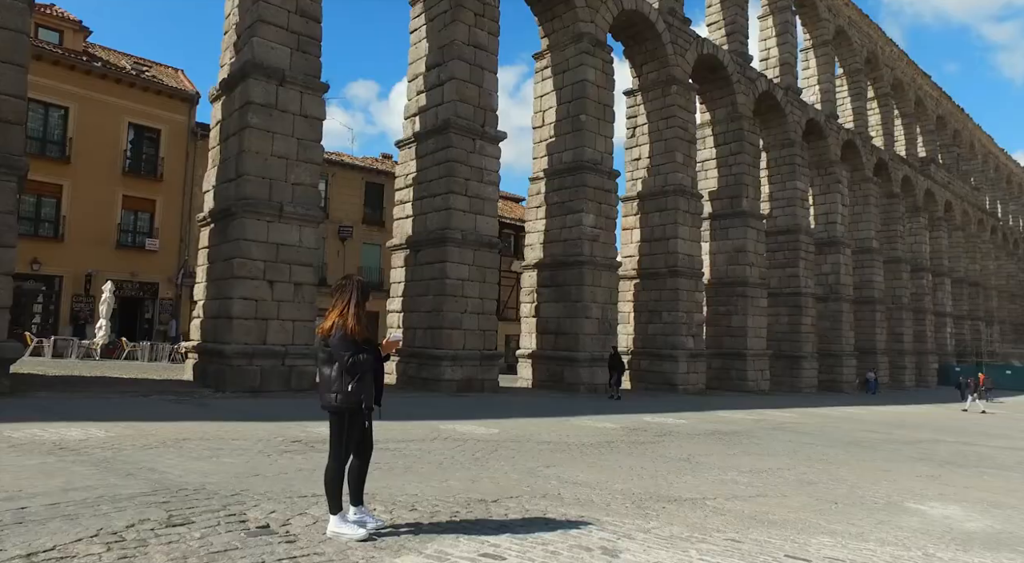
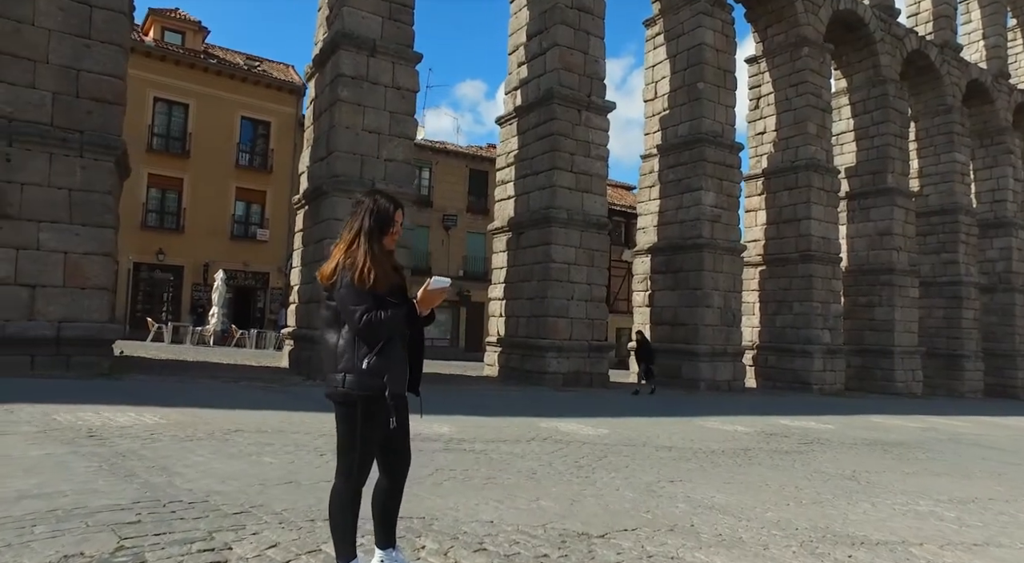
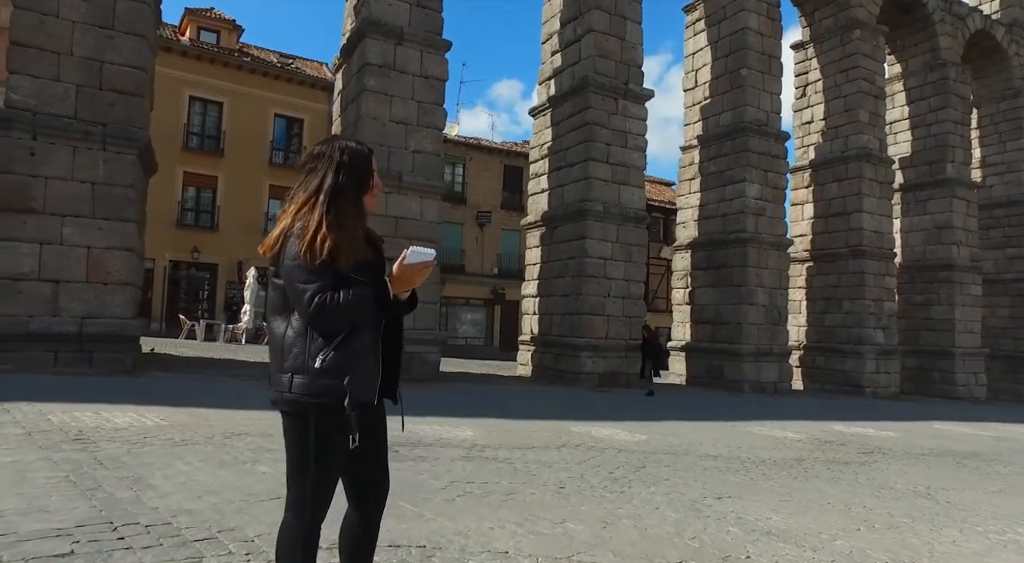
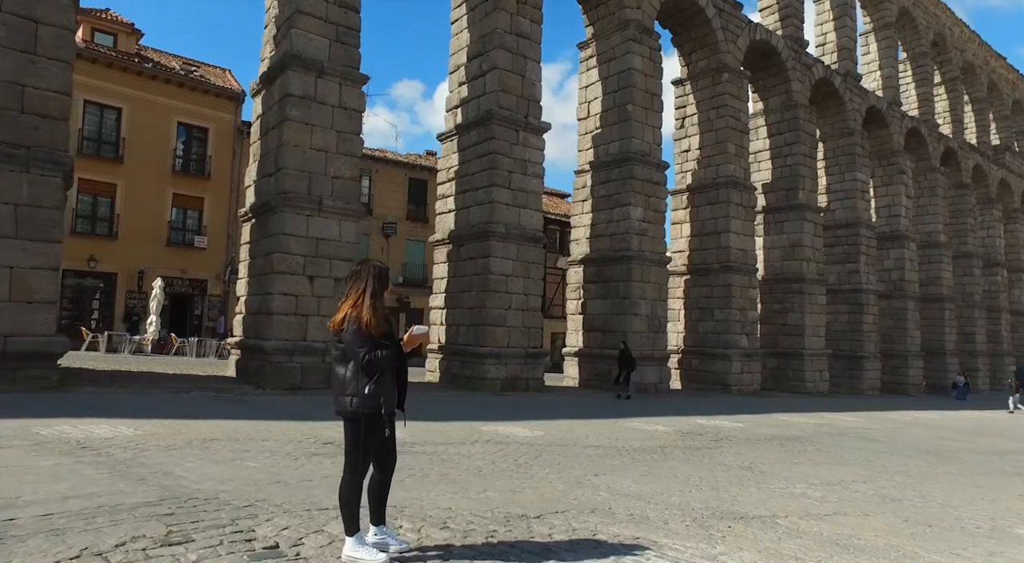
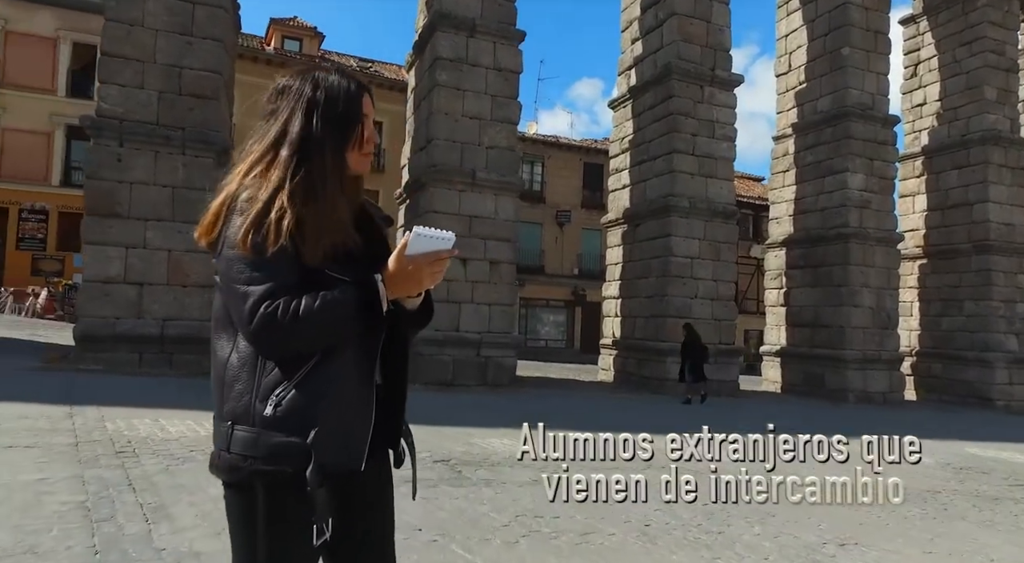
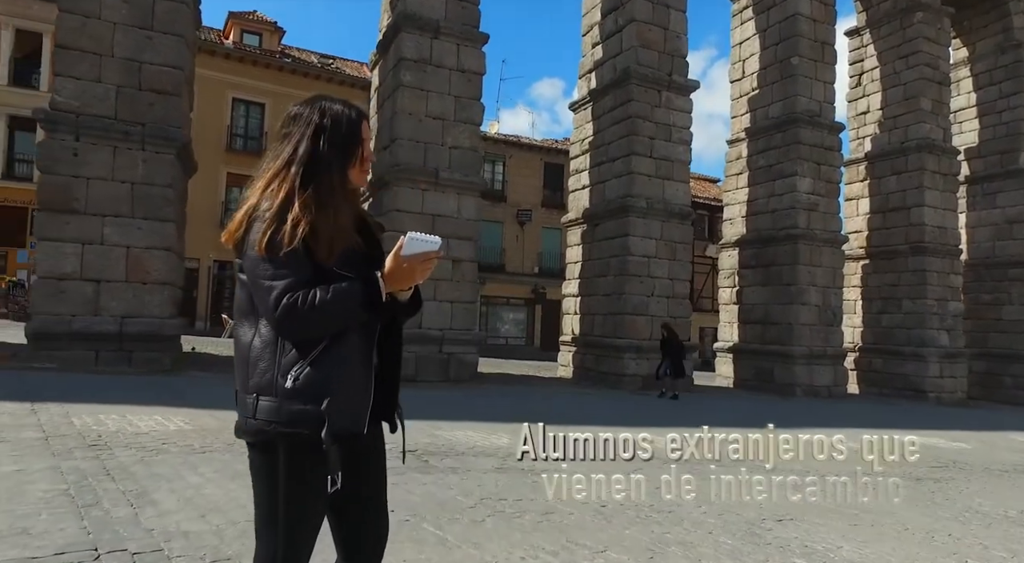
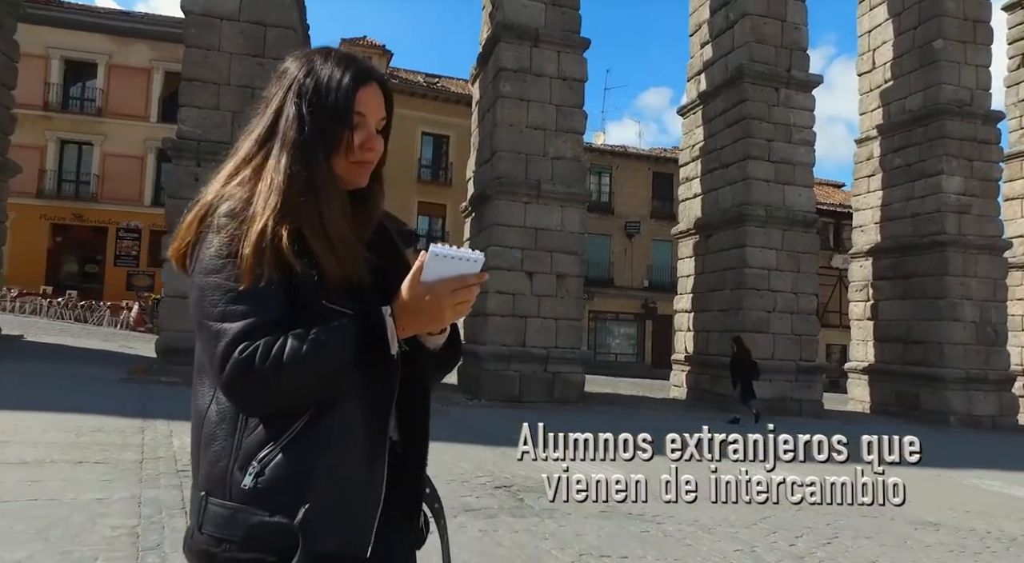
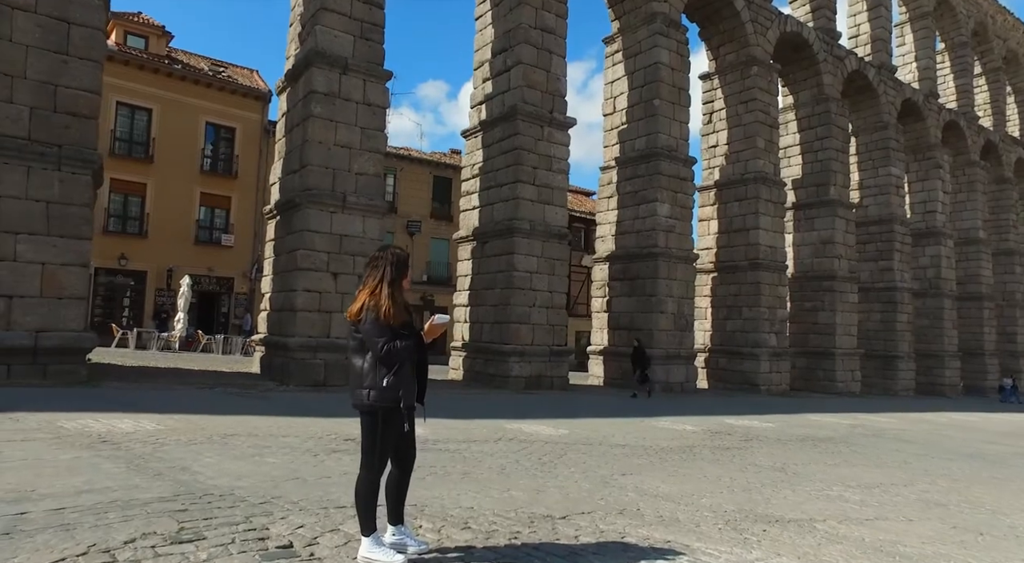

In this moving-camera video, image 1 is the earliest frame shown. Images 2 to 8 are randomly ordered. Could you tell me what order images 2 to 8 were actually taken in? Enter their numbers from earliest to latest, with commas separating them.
4, 8, 2, 3, 6, 5, 7
